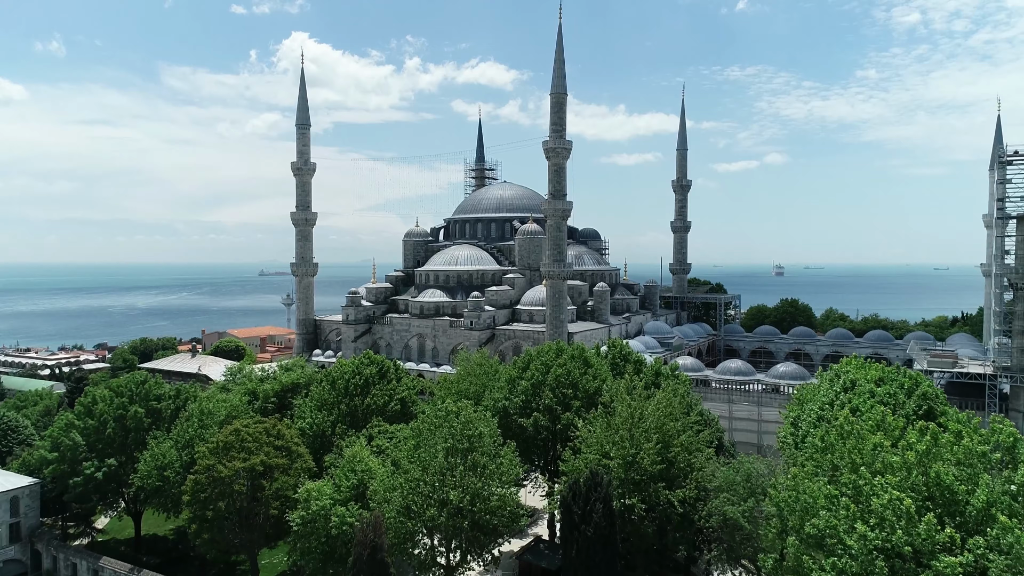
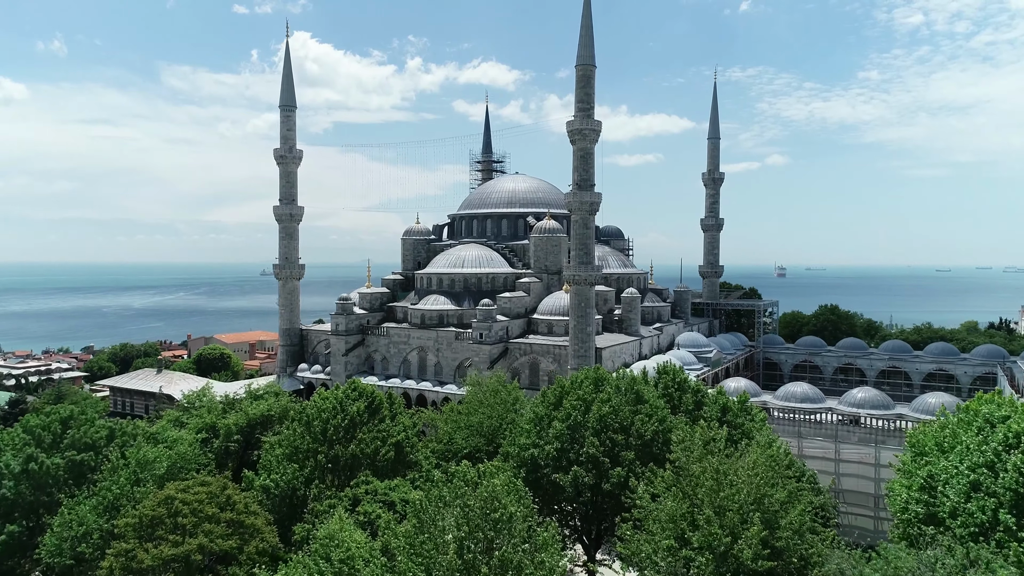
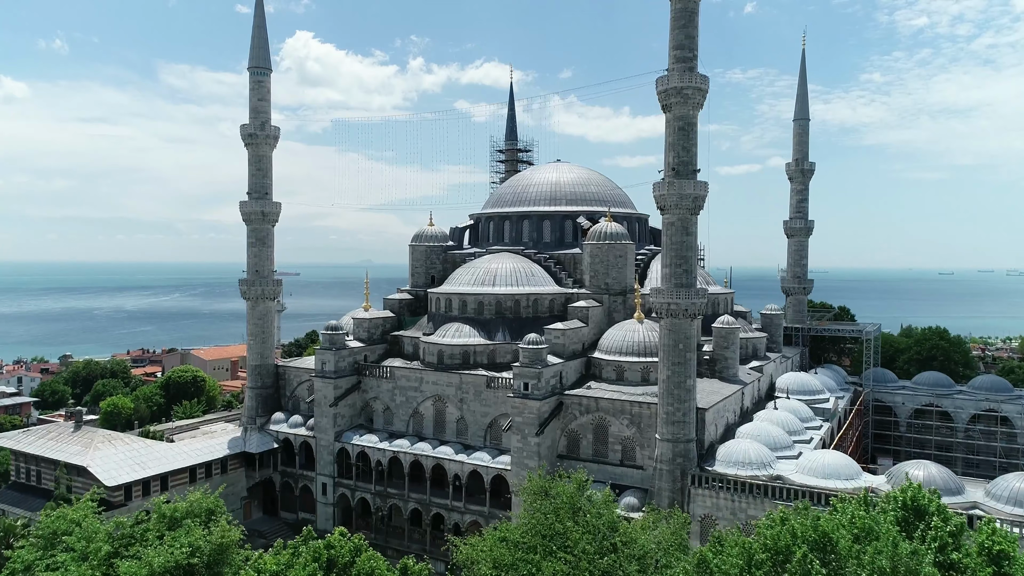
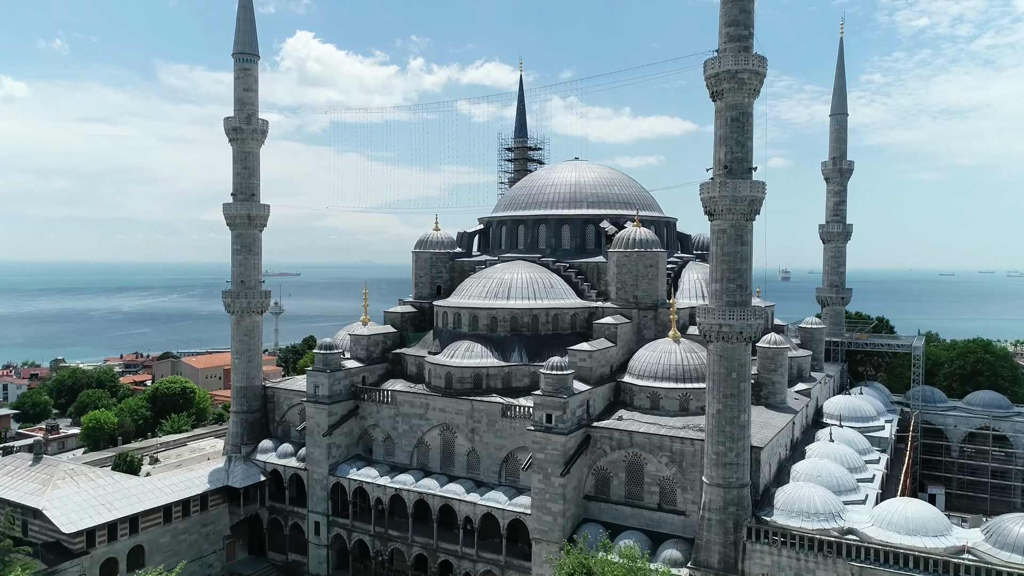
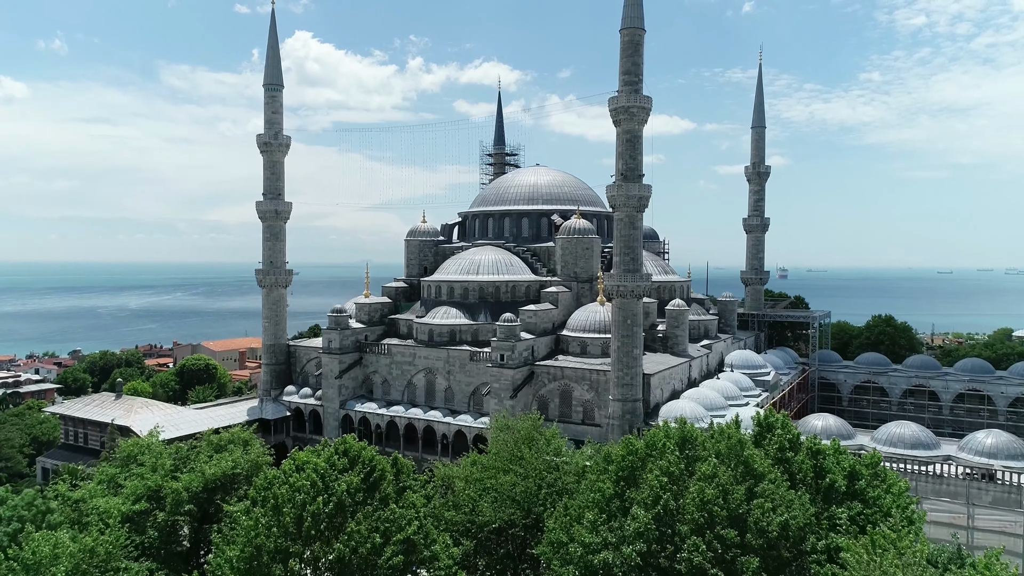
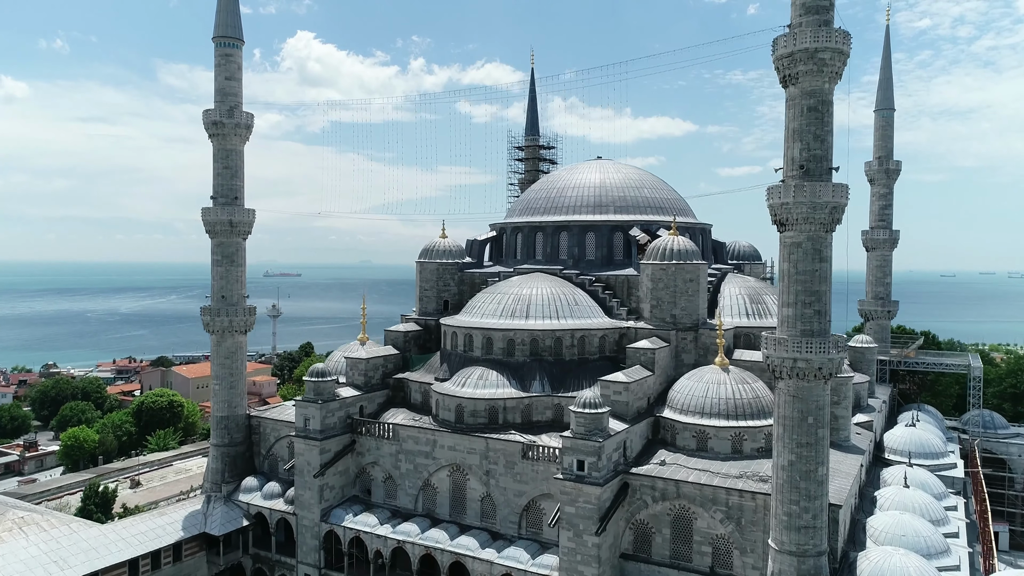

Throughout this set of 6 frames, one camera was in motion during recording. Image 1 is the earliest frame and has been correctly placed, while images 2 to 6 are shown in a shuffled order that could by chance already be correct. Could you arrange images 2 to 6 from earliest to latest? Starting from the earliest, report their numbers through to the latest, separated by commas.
2, 5, 3, 4, 6
